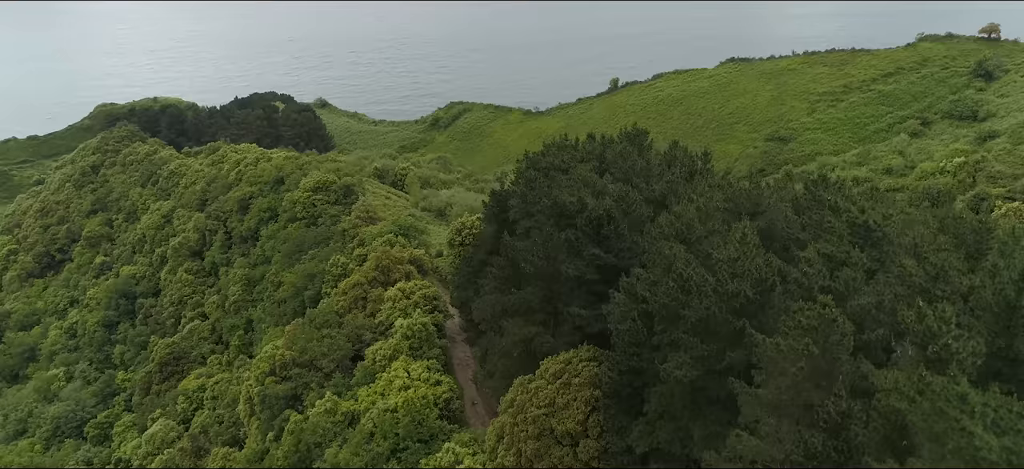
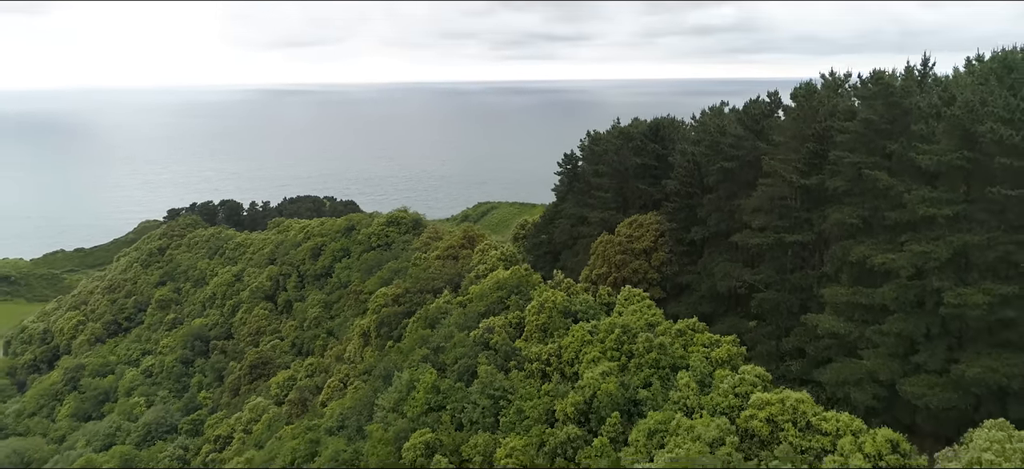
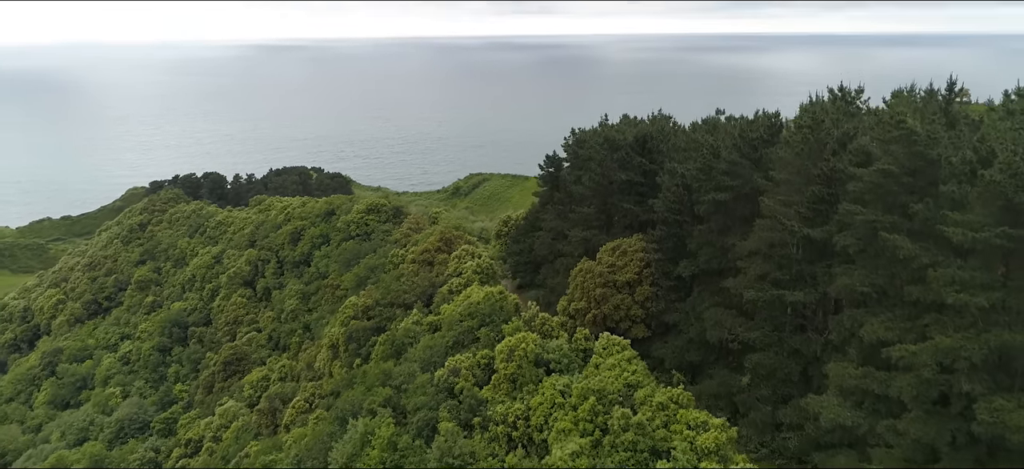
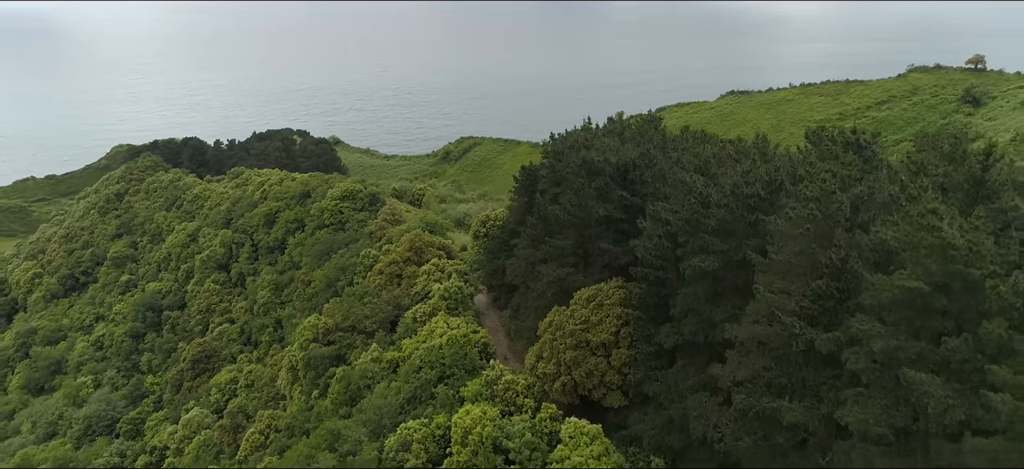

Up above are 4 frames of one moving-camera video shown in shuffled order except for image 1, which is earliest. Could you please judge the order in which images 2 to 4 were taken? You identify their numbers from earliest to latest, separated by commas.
4, 3, 2
